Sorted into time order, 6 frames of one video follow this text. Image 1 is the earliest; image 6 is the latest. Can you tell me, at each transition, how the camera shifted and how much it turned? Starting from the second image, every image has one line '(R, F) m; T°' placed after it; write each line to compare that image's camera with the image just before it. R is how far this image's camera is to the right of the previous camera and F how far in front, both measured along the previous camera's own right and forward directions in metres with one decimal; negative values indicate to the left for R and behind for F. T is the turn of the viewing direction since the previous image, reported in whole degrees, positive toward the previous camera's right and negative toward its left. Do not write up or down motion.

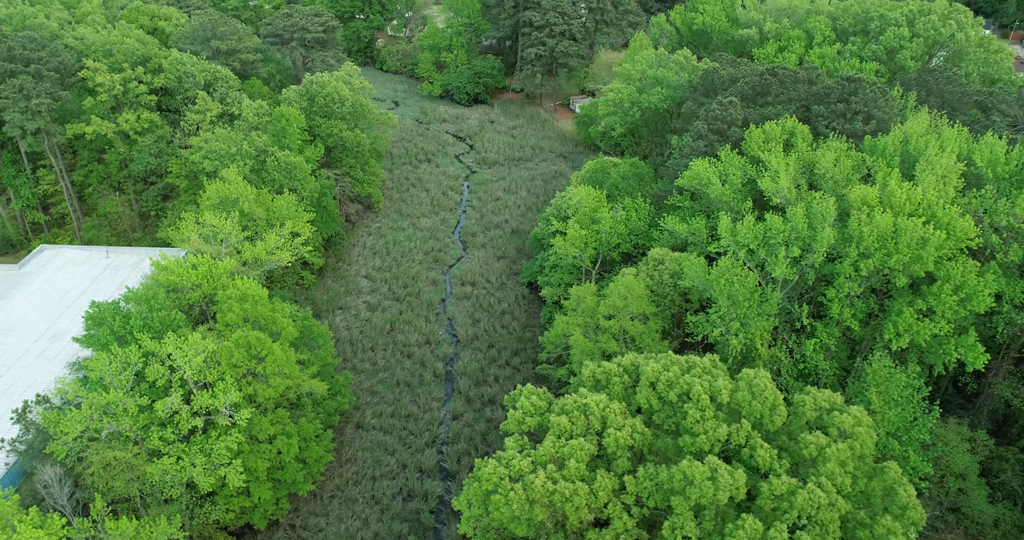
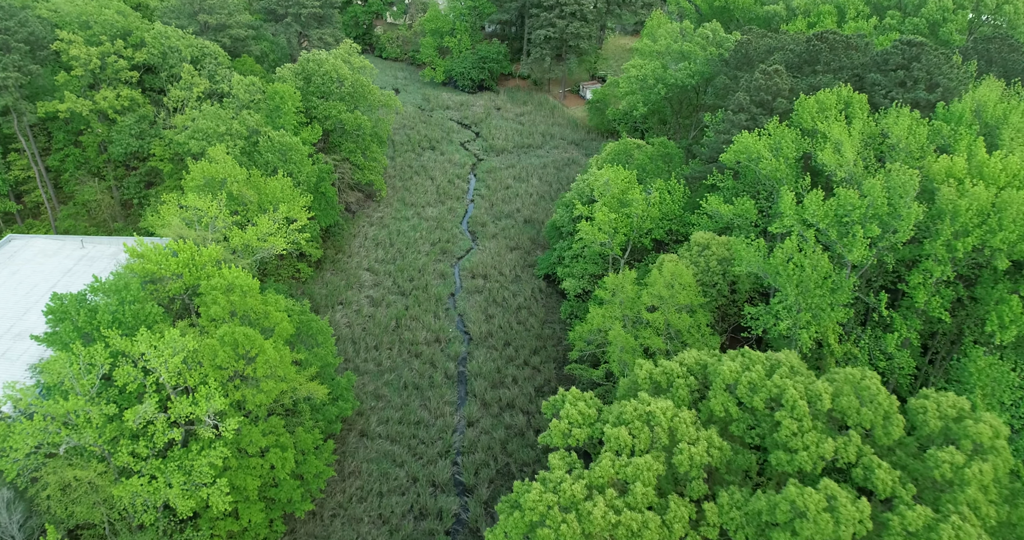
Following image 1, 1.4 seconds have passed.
(-0.8, +3.0) m; 0°
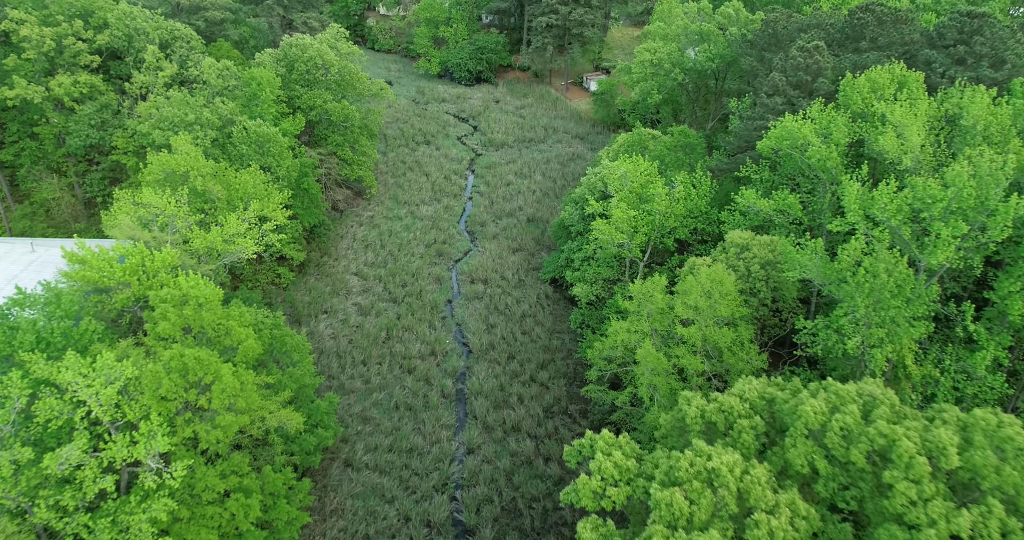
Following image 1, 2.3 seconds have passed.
(-0.3, +3.1) m; 0°
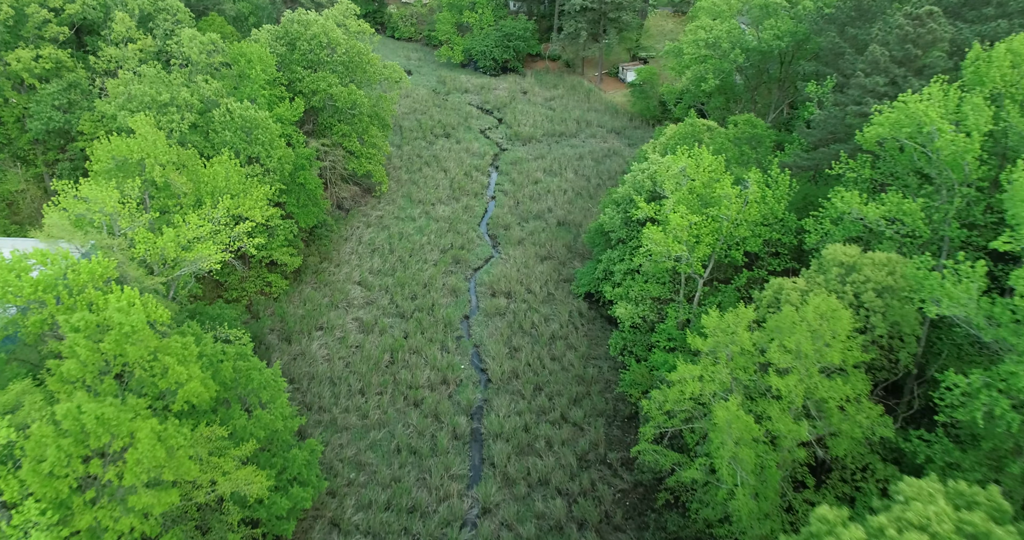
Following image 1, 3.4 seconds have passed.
(-0.2, +4.3) m; -2°
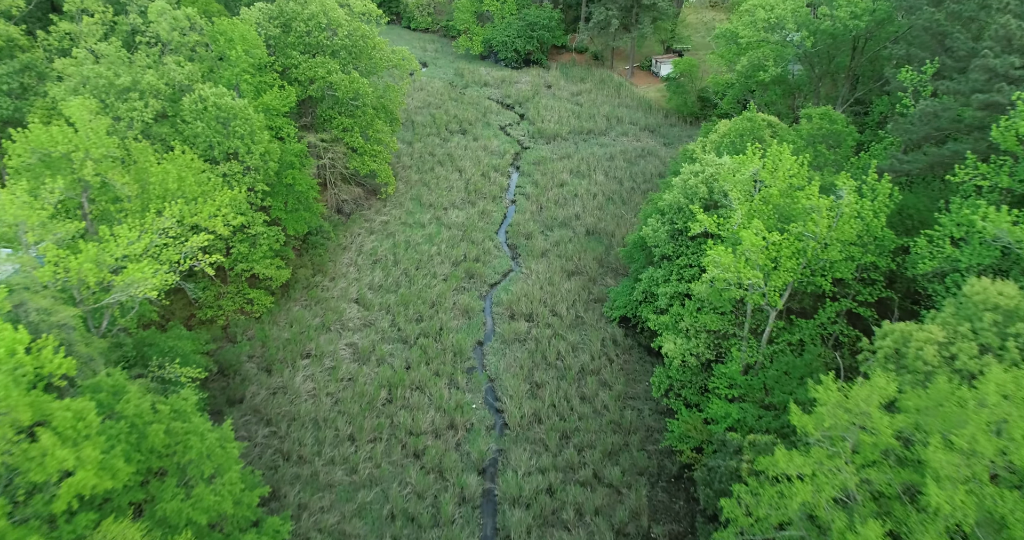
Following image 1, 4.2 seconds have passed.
(-0.1, +3.8) m; -1°
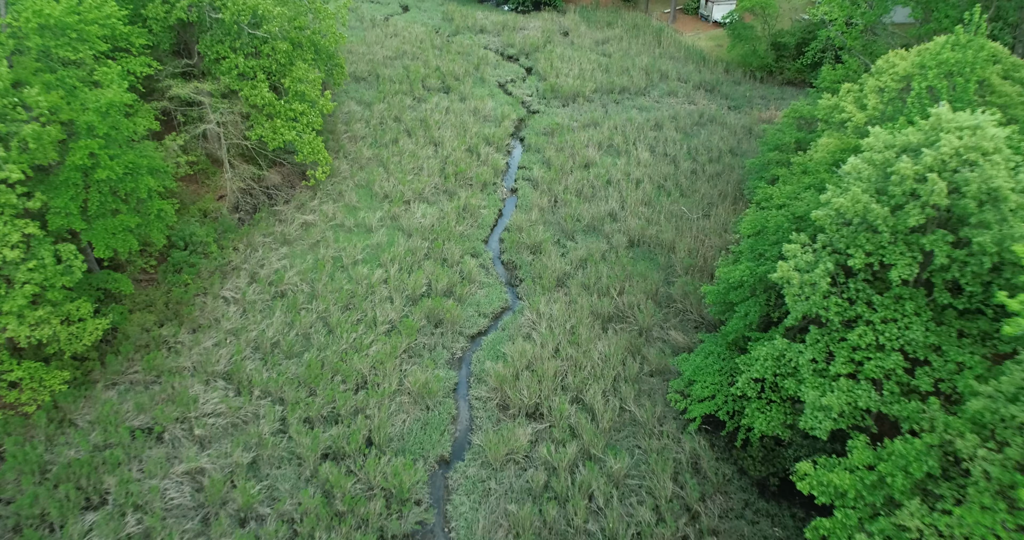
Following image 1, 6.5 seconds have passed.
(+0.3, +10.1) m; -1°
